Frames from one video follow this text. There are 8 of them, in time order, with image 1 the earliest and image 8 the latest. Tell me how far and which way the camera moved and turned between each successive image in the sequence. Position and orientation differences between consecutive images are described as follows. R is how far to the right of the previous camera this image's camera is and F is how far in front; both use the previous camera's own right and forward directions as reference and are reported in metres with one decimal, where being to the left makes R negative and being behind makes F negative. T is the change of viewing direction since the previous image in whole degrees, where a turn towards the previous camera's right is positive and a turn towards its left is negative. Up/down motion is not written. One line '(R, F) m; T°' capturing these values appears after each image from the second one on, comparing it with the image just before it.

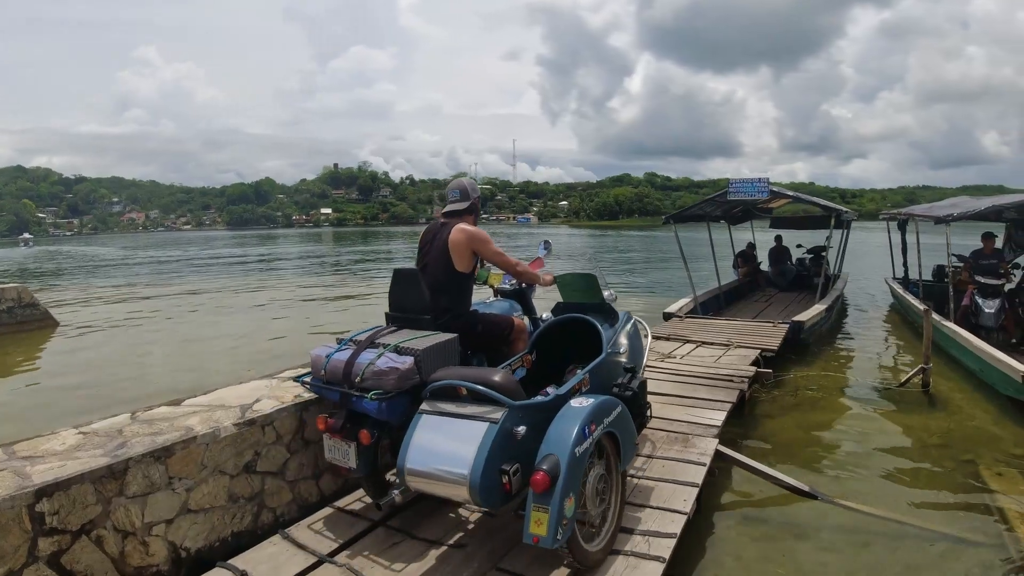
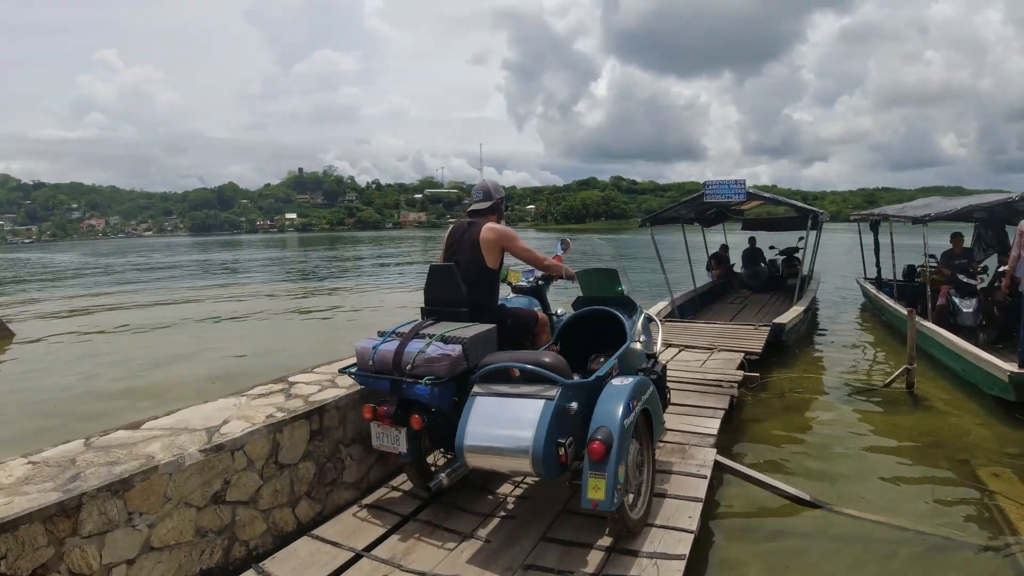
(-0.1, +0.2) m; +3°
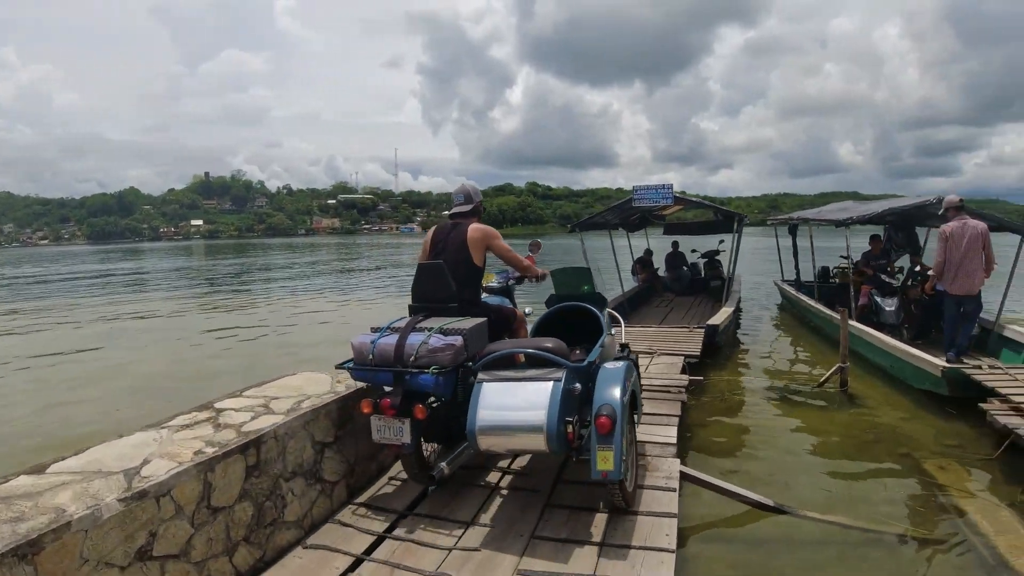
(-0.2, +0.3) m; +7°
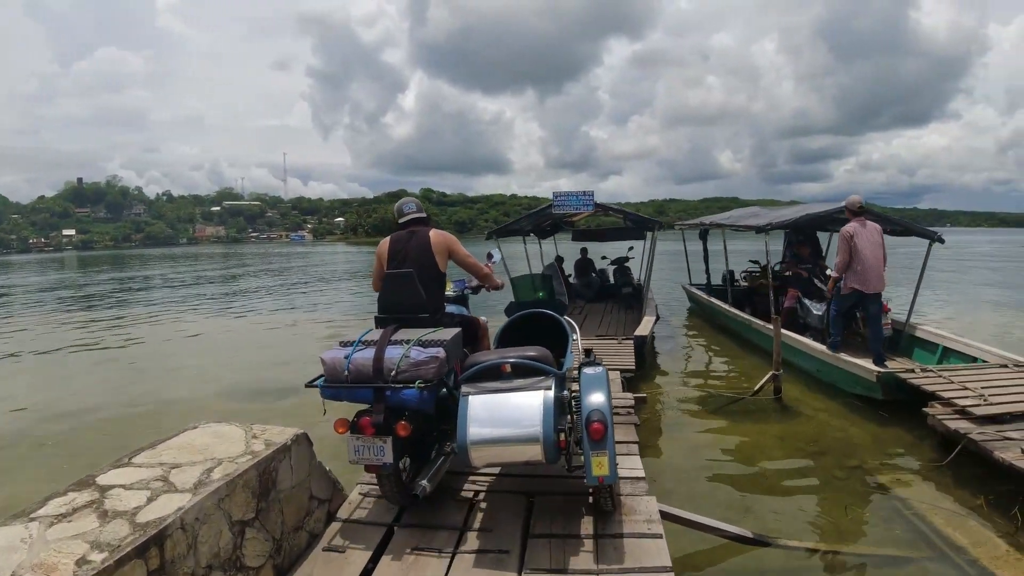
(-0.3, +0.5) m; +9°
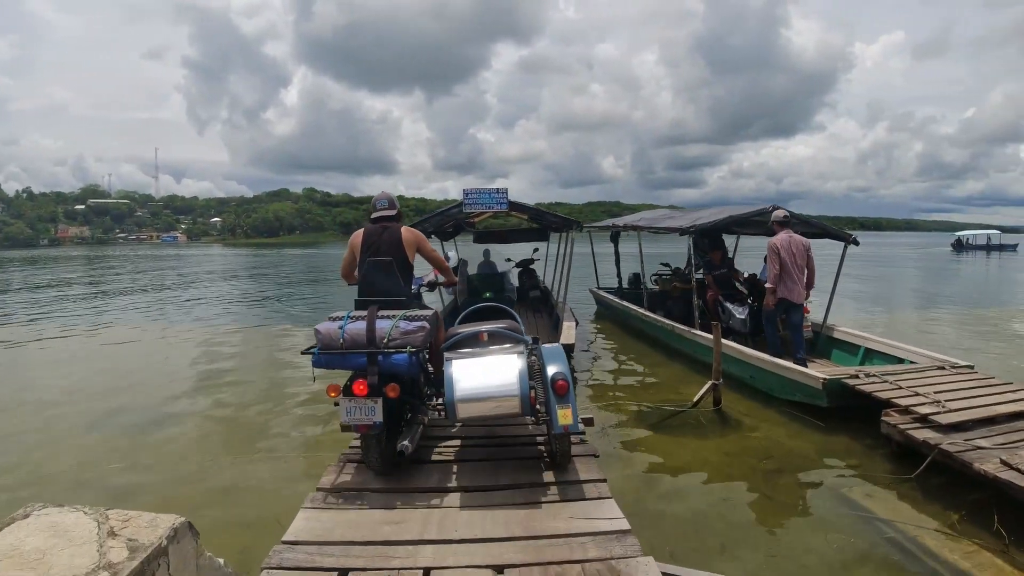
(-0.3, +0.9) m; +10°
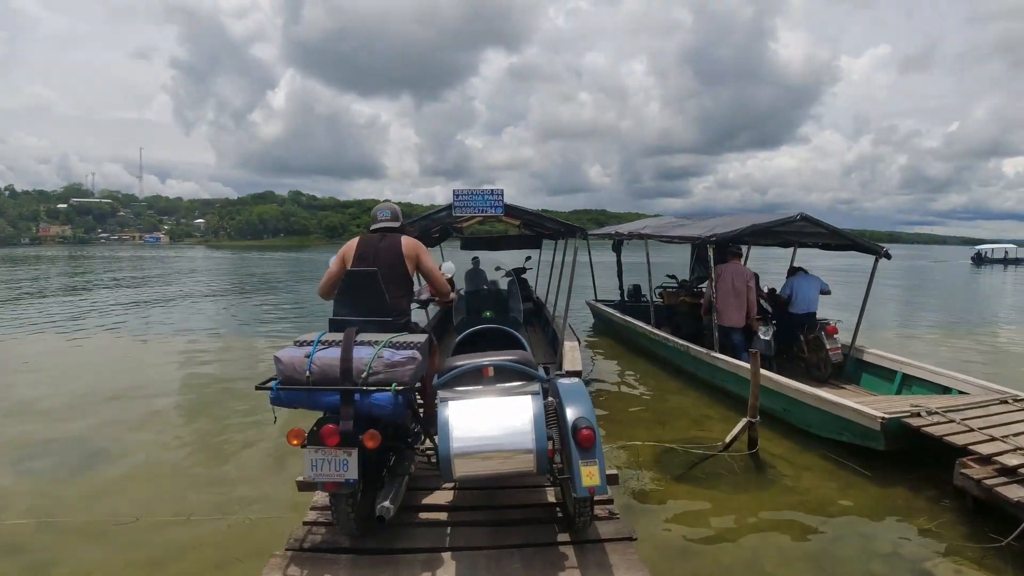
(-0.2, +0.9) m; +1°
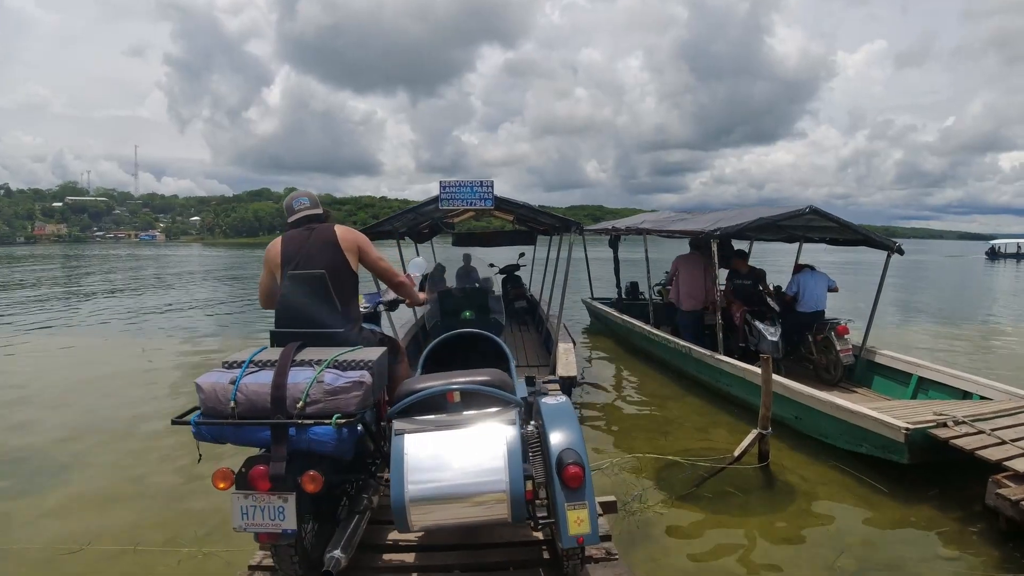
(+0.1, +0.5) m; 0°
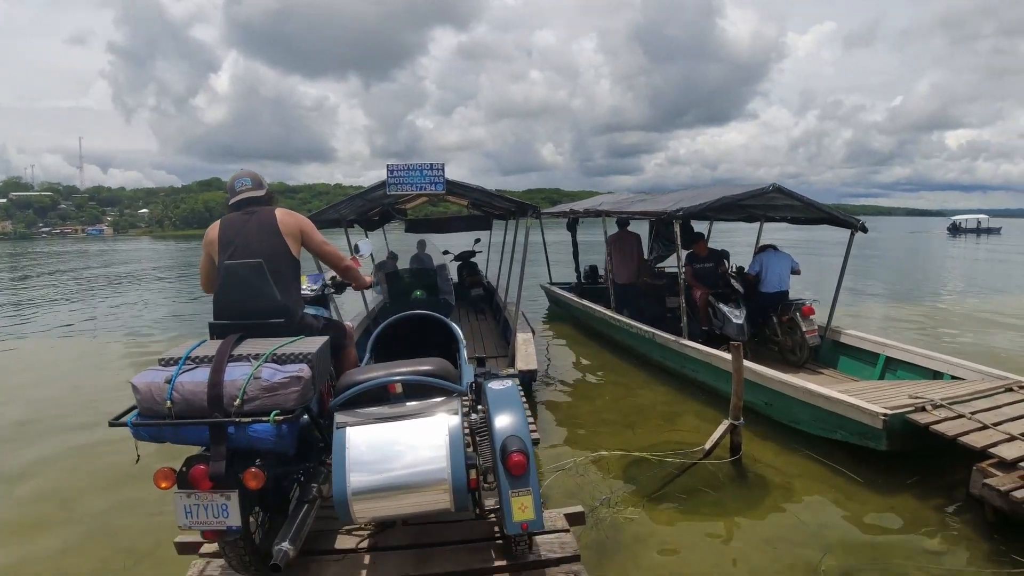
(+0.1, +0.5) m; +4°
